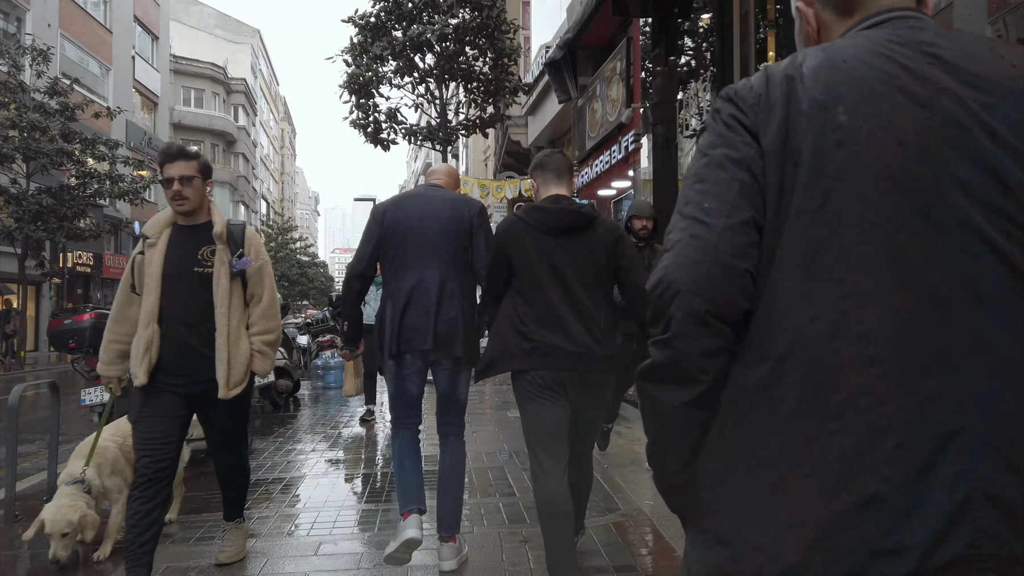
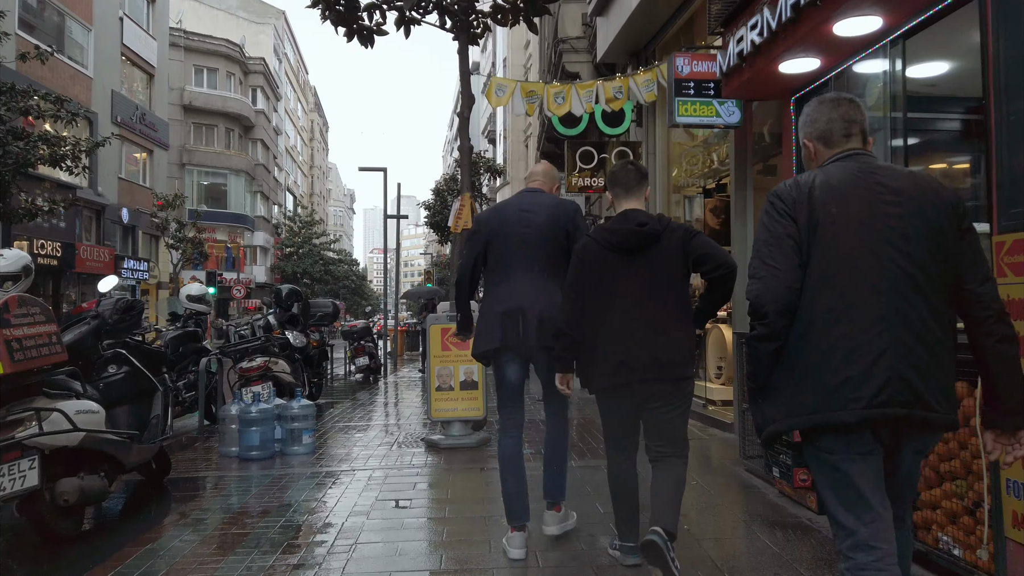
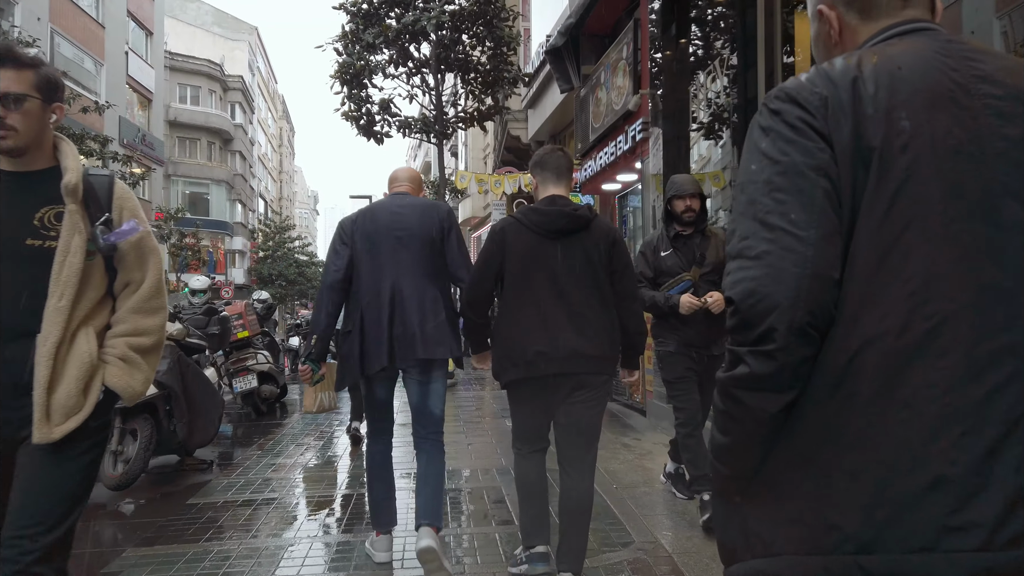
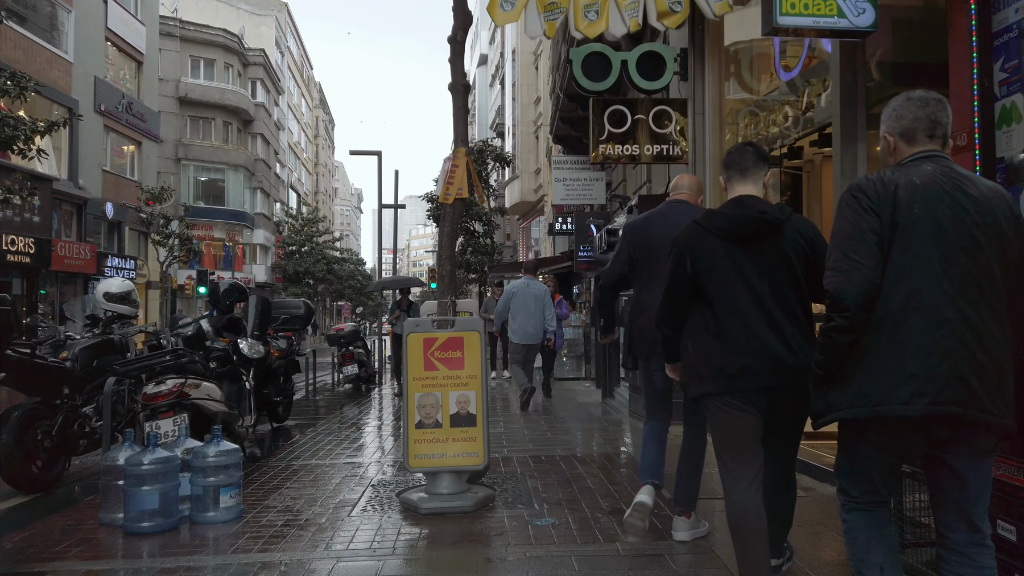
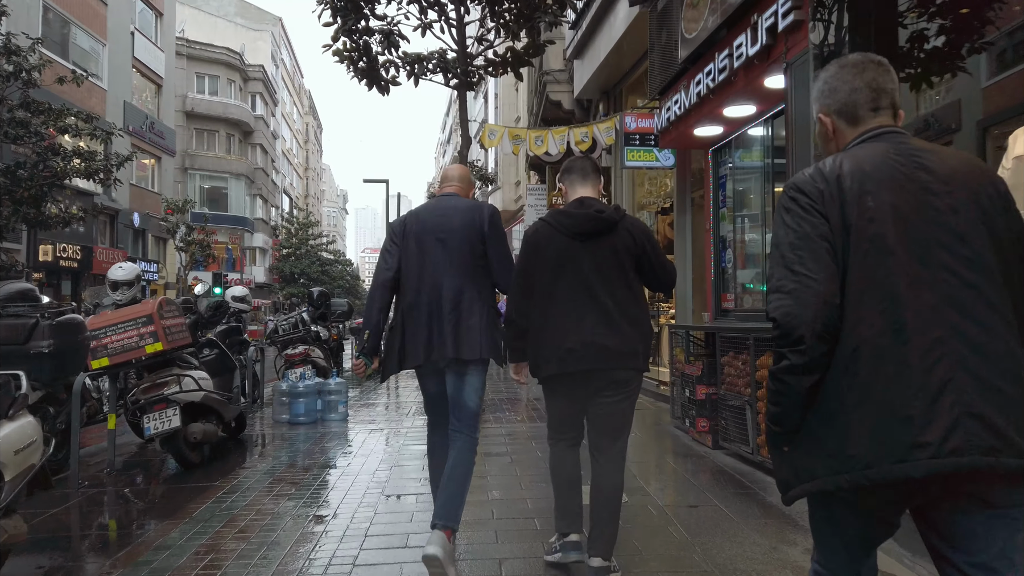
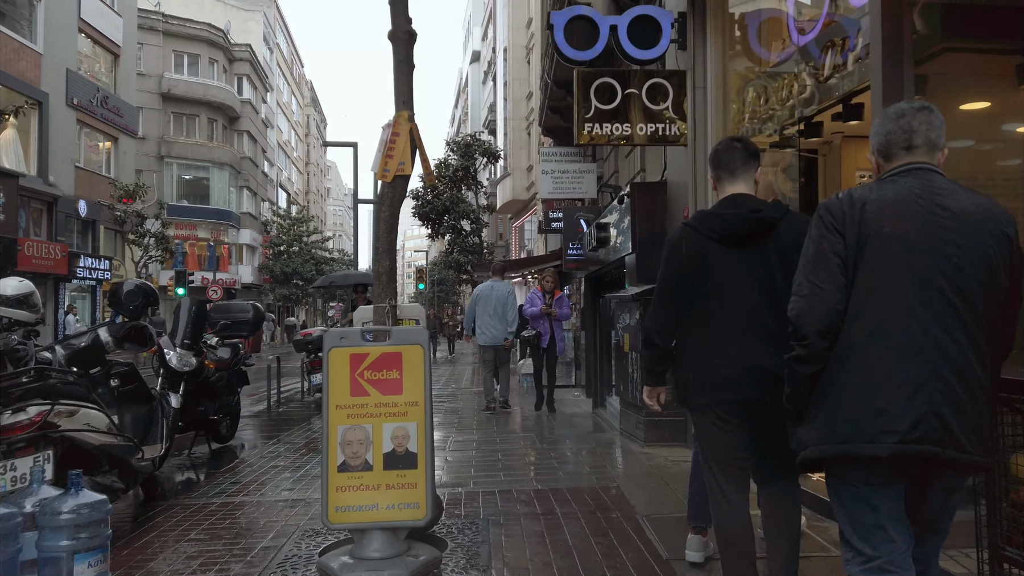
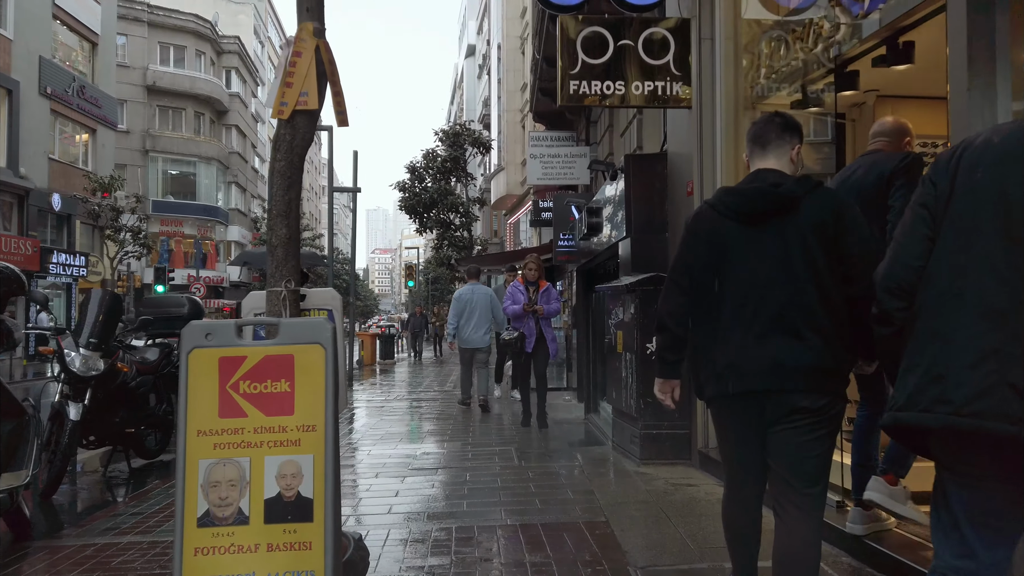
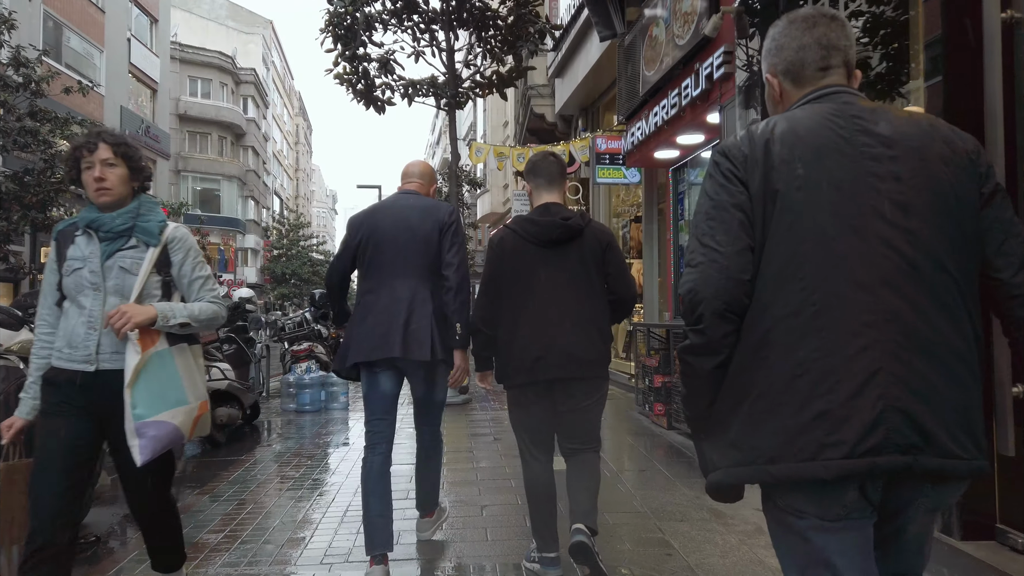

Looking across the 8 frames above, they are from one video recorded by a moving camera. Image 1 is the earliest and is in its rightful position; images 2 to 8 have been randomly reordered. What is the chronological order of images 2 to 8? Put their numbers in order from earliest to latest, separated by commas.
3, 8, 5, 2, 4, 6, 7
